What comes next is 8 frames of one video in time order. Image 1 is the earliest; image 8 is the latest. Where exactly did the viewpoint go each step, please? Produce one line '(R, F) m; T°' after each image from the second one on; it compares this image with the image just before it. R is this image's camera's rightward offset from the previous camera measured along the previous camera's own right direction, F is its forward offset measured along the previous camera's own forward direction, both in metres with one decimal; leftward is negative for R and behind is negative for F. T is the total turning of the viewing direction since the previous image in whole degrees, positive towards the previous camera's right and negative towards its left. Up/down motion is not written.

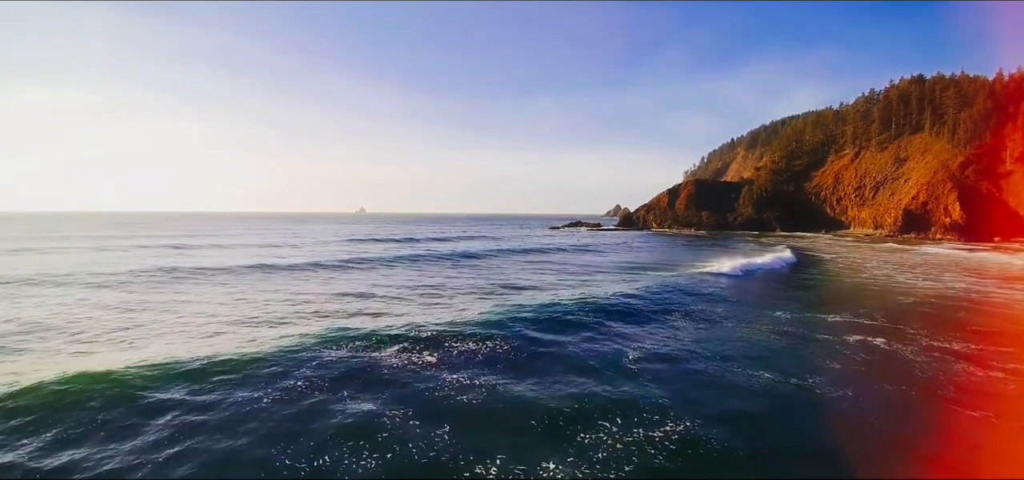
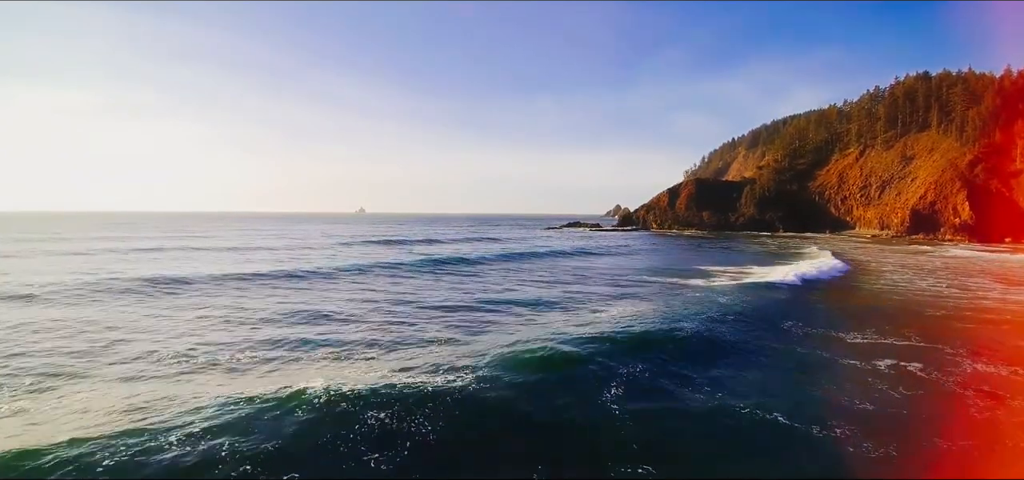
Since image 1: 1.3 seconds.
(+0.9, +2.5) m; 0°
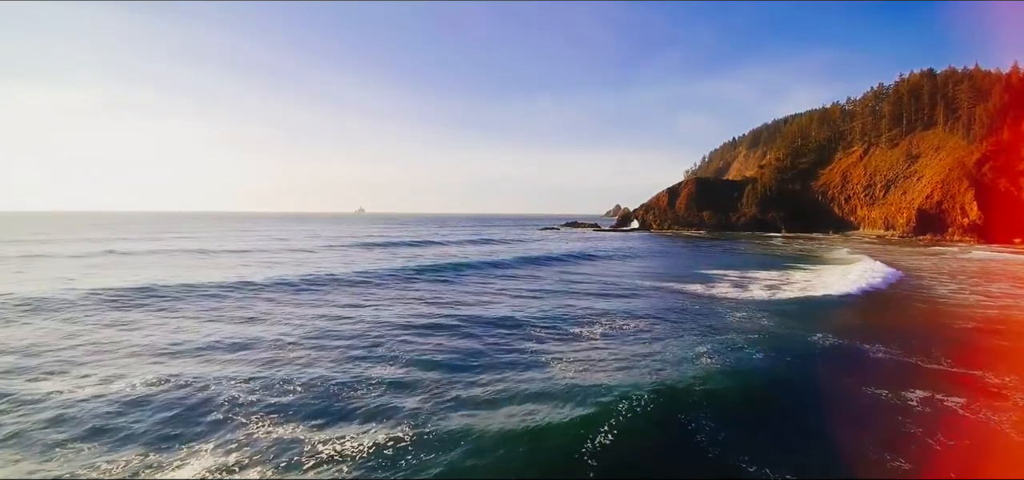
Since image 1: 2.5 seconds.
(+0.9, +2.2) m; 0°
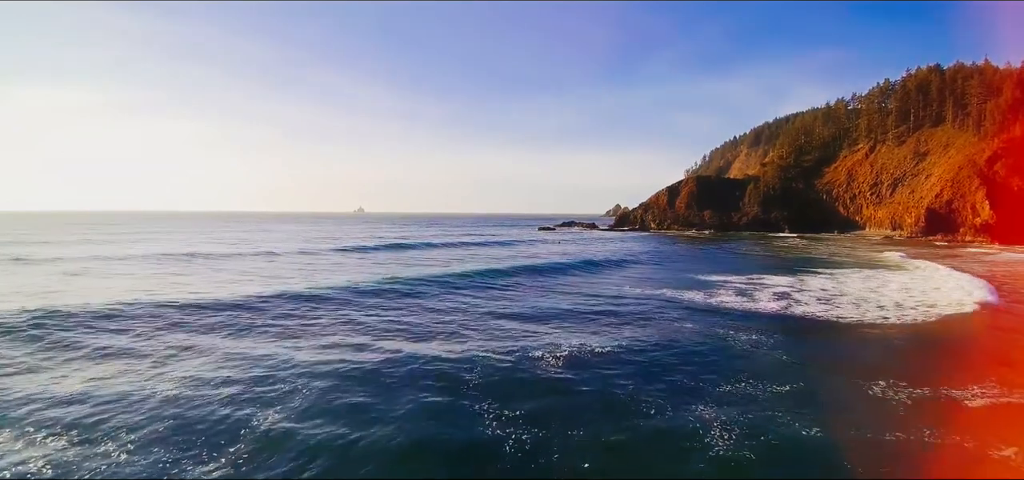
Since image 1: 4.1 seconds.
(+1.2, +3.0) m; 0°
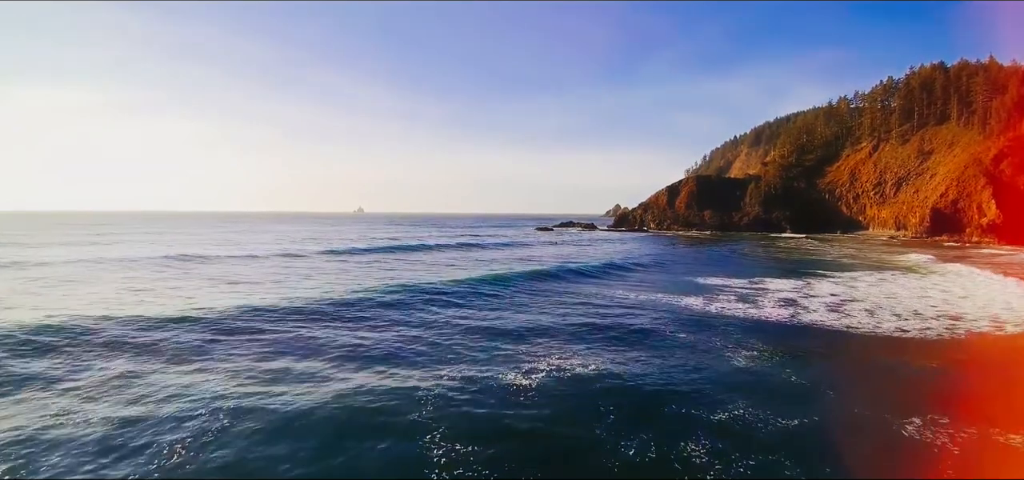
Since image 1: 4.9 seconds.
(+0.6, +1.6) m; 0°
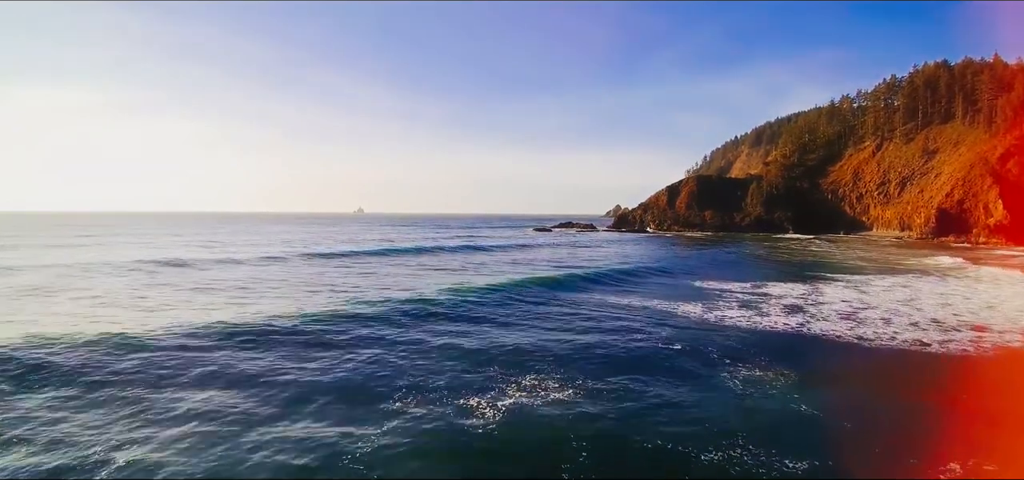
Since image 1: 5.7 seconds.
(+0.5, +1.5) m; 0°
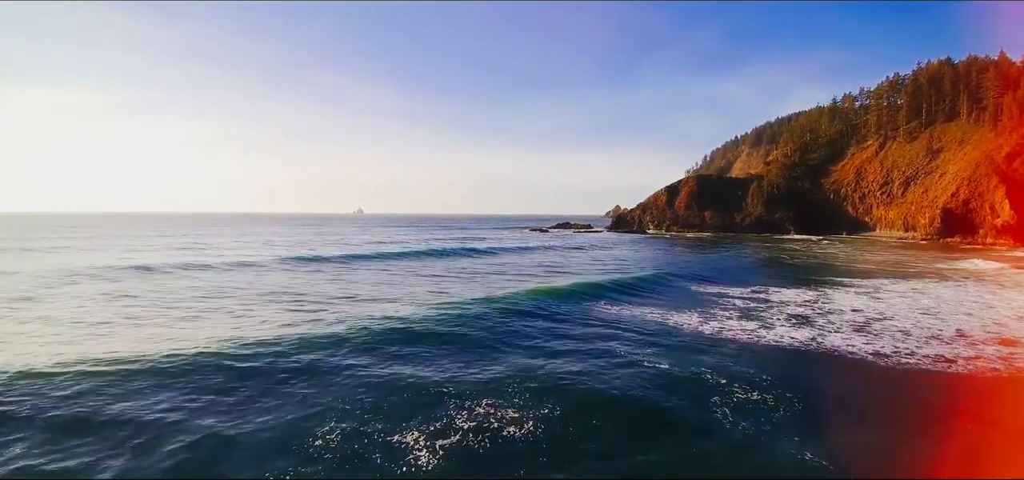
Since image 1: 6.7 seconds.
(+0.8, +1.7) m; 0°
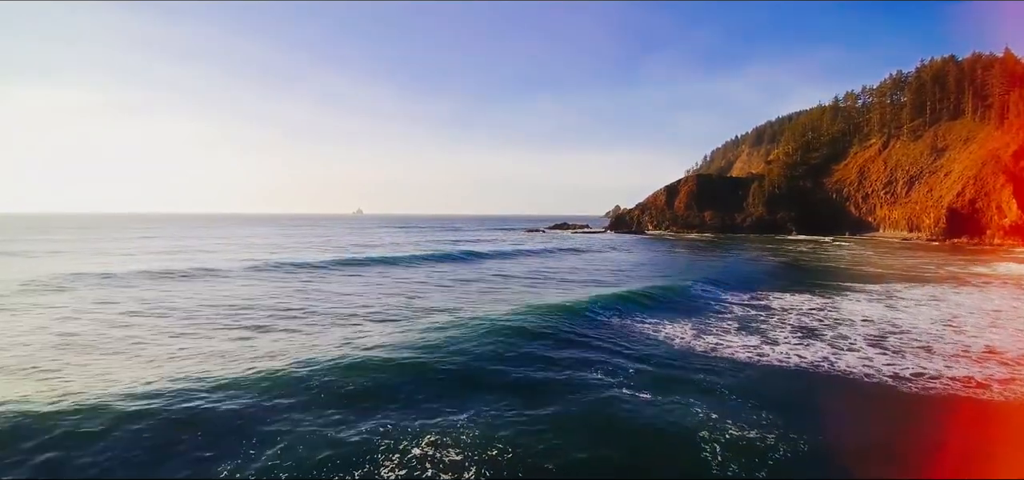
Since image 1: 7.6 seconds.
(+0.7, +1.7) m; 0°
